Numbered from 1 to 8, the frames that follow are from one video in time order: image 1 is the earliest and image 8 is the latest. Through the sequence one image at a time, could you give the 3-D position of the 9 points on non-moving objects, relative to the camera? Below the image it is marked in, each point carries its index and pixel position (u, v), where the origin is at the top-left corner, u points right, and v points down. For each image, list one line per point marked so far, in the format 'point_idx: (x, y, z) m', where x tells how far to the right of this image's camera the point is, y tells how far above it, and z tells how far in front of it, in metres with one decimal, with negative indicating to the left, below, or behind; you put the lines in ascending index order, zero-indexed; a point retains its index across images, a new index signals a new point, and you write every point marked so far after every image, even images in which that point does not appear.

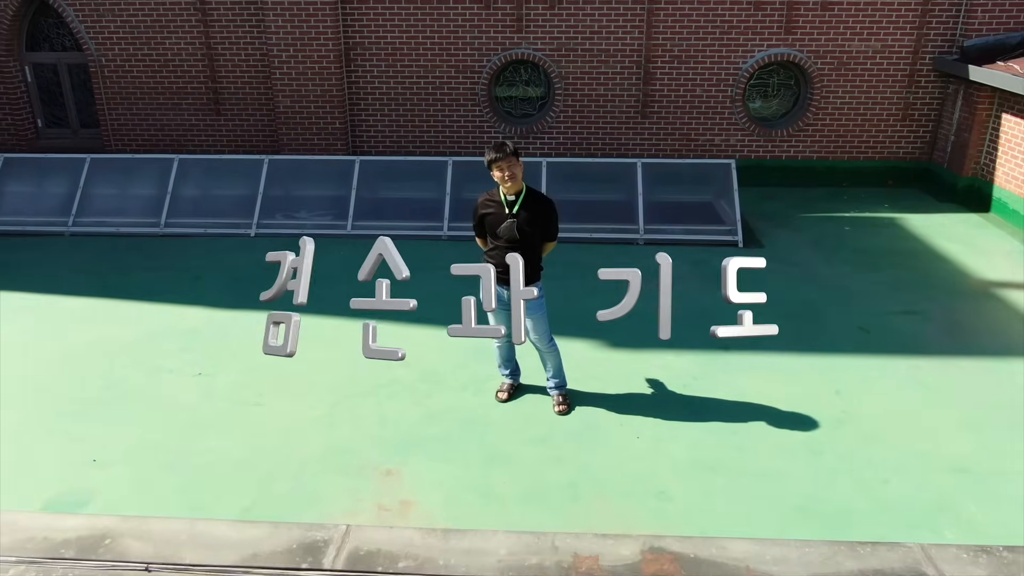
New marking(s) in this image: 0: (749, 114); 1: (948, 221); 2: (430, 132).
0: (+2.9, +2.1, +9.7) m
1: (+4.6, +0.7, +8.4) m
2: (-1.0, +1.9, +9.9) m
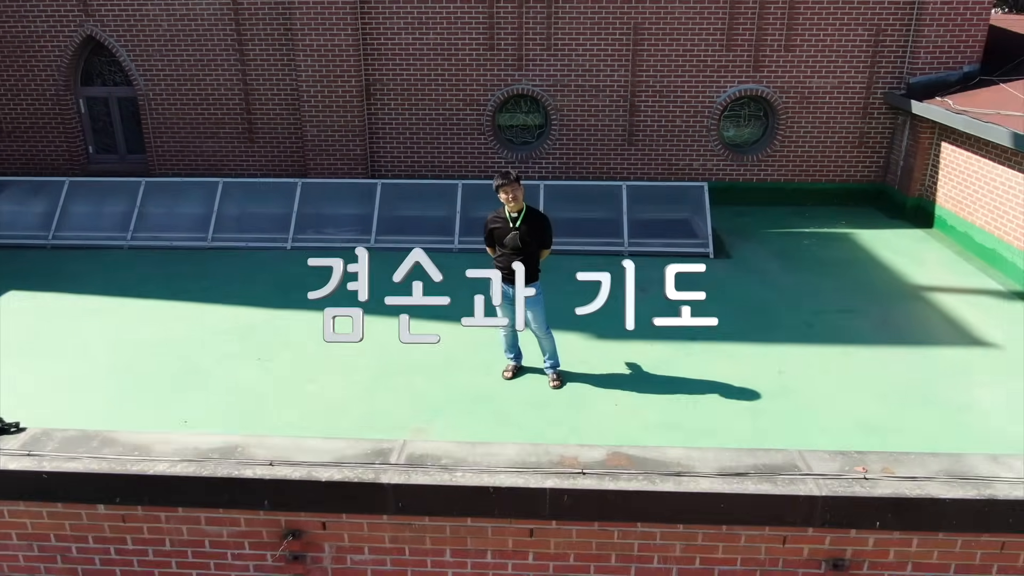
0: (+2.9, +2.0, +11.0) m
1: (+4.6, +0.6, +9.6) m
2: (-1.0, +1.8, +11.2) m
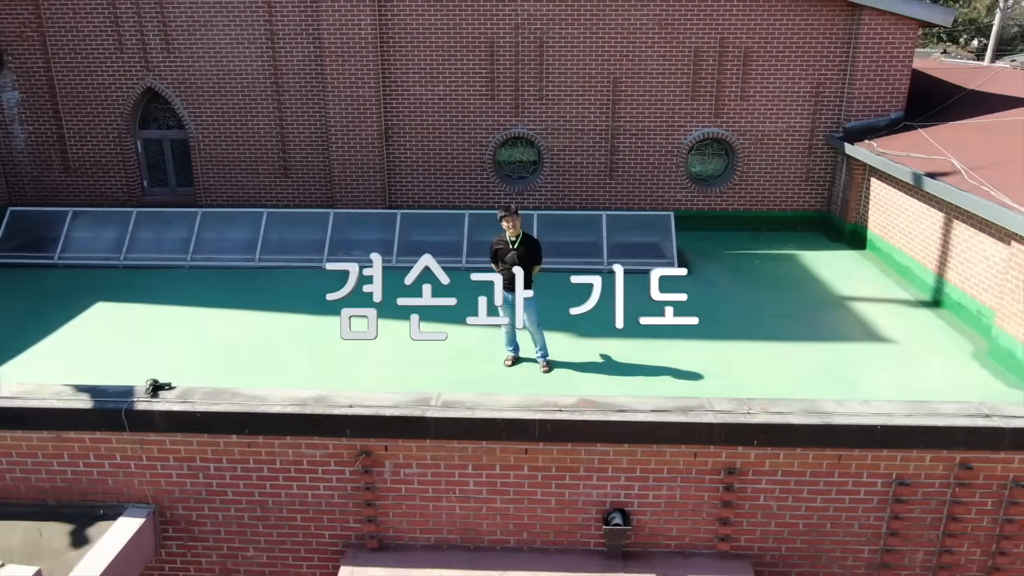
0: (+2.9, +1.8, +12.8) m
1: (+4.6, +0.5, +11.5) m
2: (-1.0, +1.6, +13.0) m
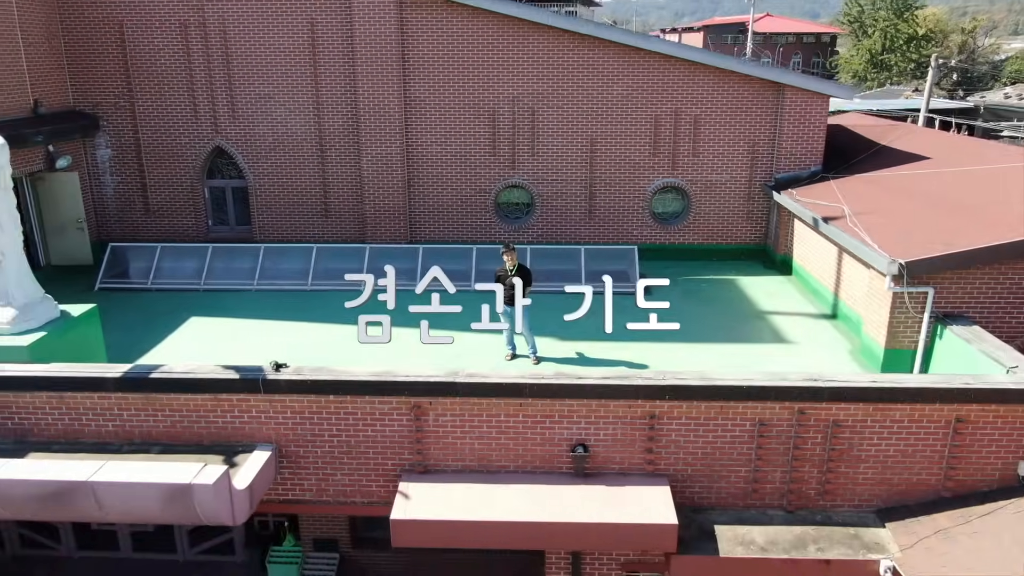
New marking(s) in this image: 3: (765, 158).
0: (+2.8, +1.4, +15.8) m
1: (+4.6, +0.1, +14.4) m
2: (-1.0, +1.2, +16.0) m
3: (+4.8, +2.5, +15.2) m
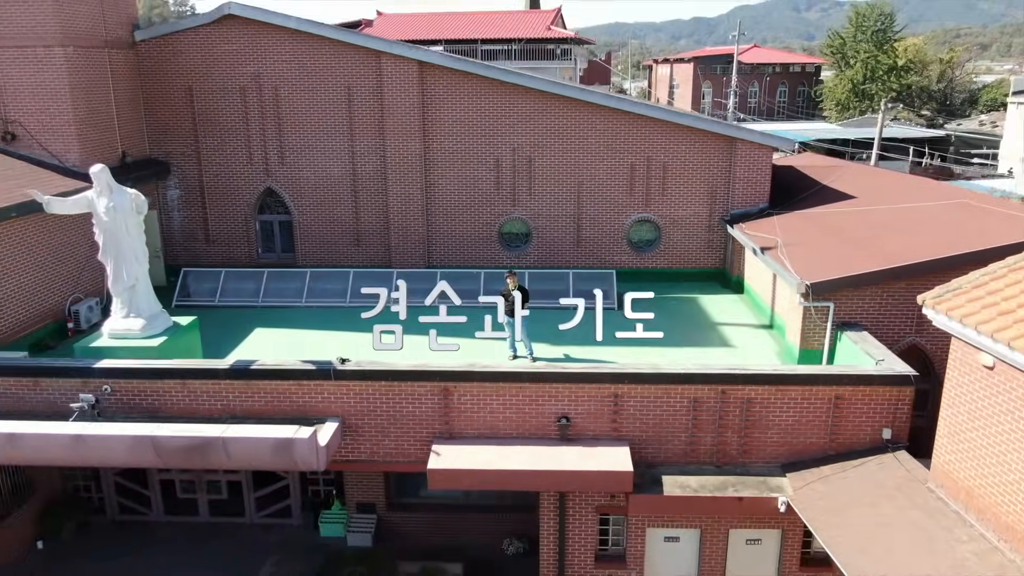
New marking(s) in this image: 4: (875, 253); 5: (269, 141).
0: (+2.8, +1.0, +19.0) m
1: (+4.6, -0.2, +17.6) m
2: (-1.0, +0.8, +19.2) m
3: (+4.8, +2.1, +18.4) m
4: (+6.2, +0.6, +13.8) m
5: (-5.6, +3.4, +18.6) m
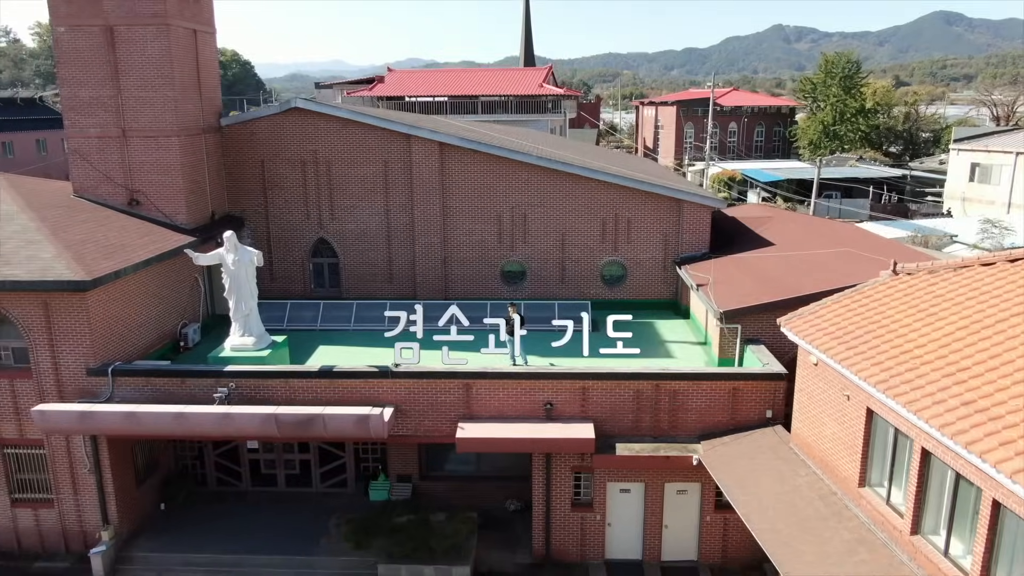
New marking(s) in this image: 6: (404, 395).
0: (+2.8, +0.2, +24.4) m
1: (+4.6, -1.0, +22.9) m
2: (-1.1, 0.0, +24.5) m
3: (+4.8, +1.3, +23.8) m
4: (+6.2, 0.0, +19.1) m
5: (-5.7, +2.6, +24.0) m
6: (-2.3, -2.2, +16.8) m
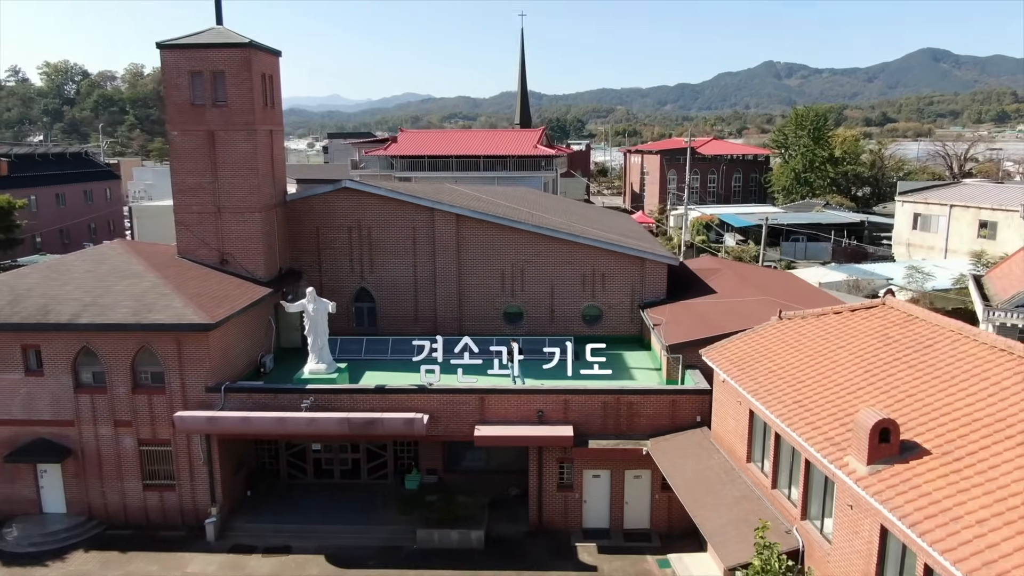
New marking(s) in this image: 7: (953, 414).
0: (+2.8, -1.3, +31.0) m
1: (+4.6, -2.4, +29.5) m
2: (-1.0, -1.5, +31.1) m
3: (+4.8, -0.2, +30.5) m
4: (+6.3, -1.3, +25.8) m
5: (-5.7, +1.1, +30.7) m
6: (-2.2, -3.4, +23.3) m
7: (+8.0, -2.3, +14.6) m
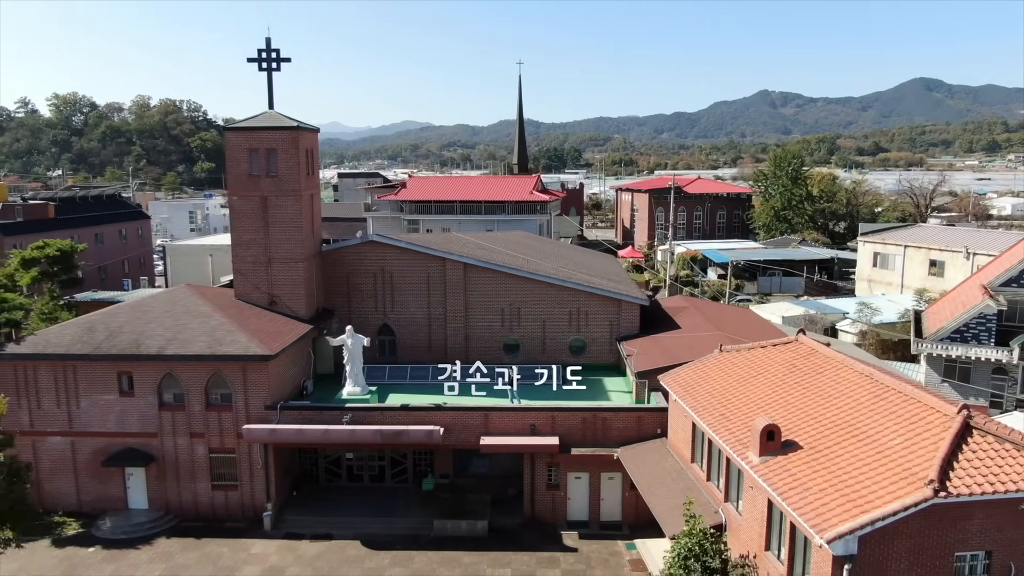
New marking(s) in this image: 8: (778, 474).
0: (+2.7, -2.9, +36.9) m
1: (+4.5, -4.0, +35.4) m
2: (-1.1, -3.2, +37.0) m
3: (+4.7, -1.8, +36.5) m
4: (+6.2, -2.7, +31.7) m
5: (-5.7, -0.5, +36.7) m
6: (-2.3, -4.8, +29.1) m
7: (+8.0, -3.4, +20.5) m
8: (+6.3, -4.4, +18.9) m
